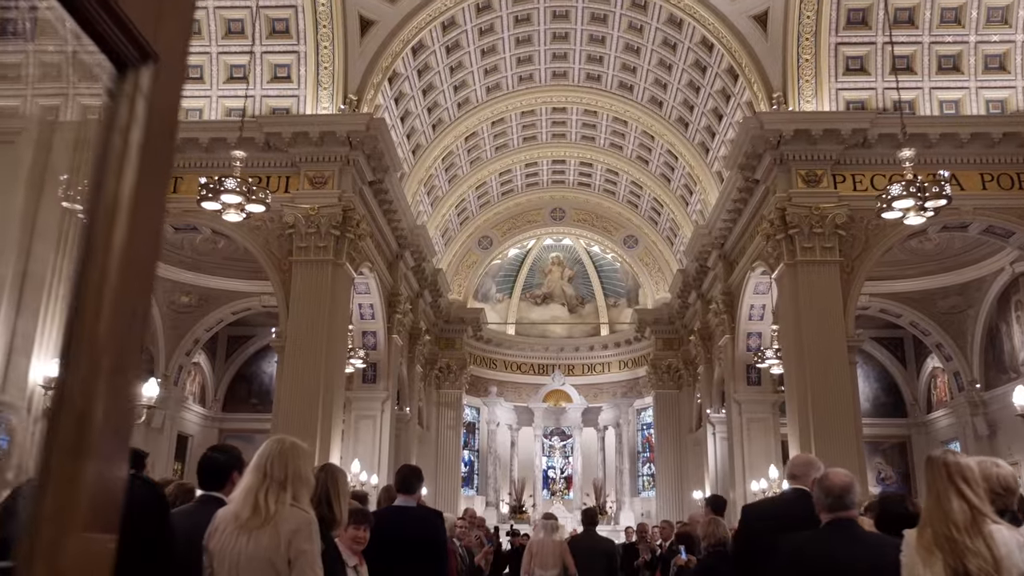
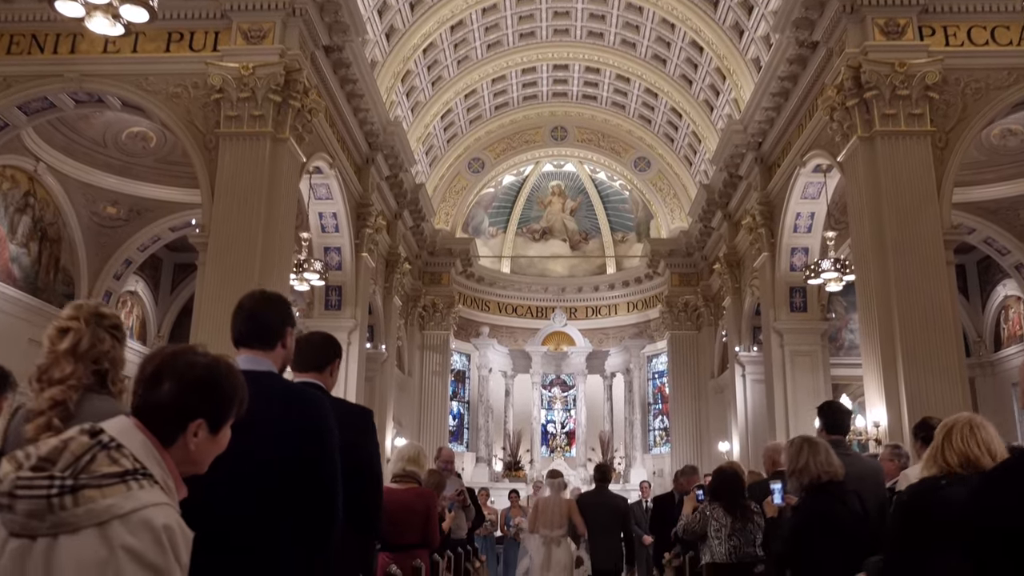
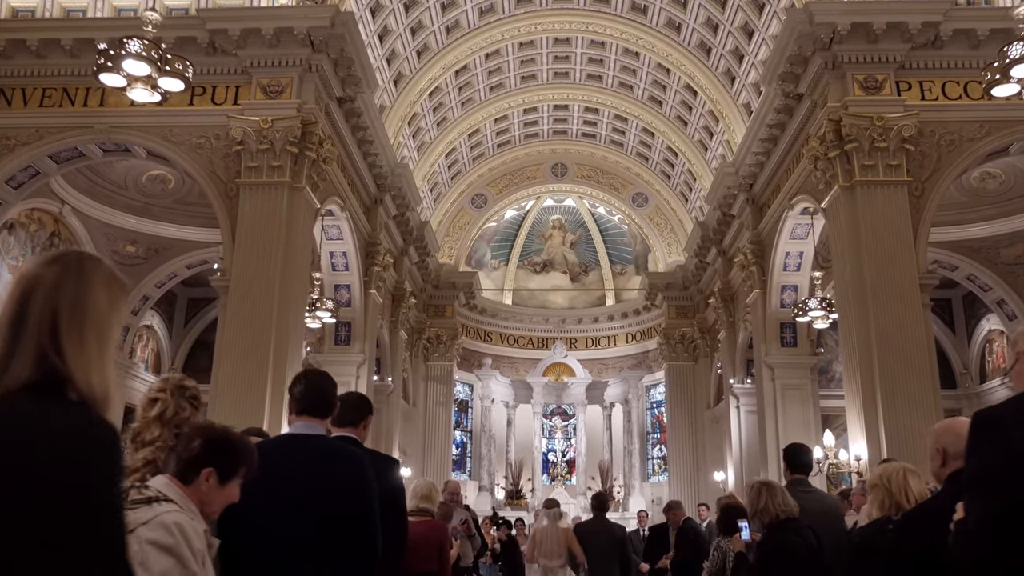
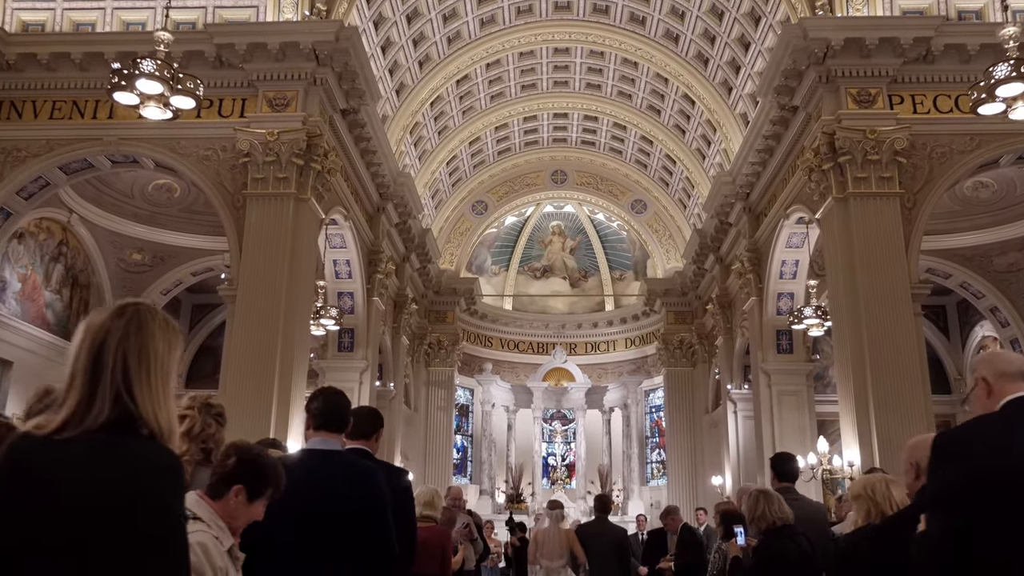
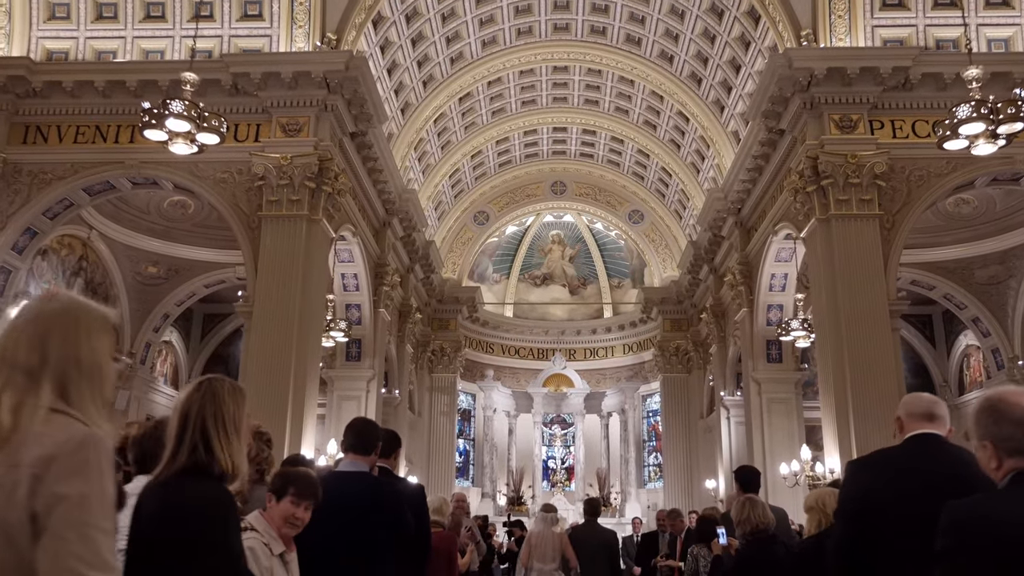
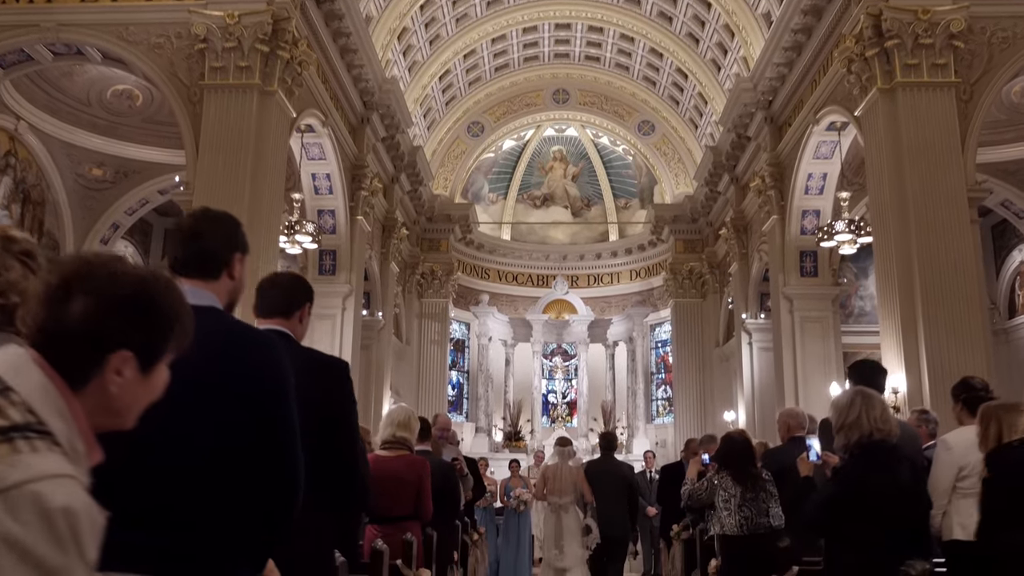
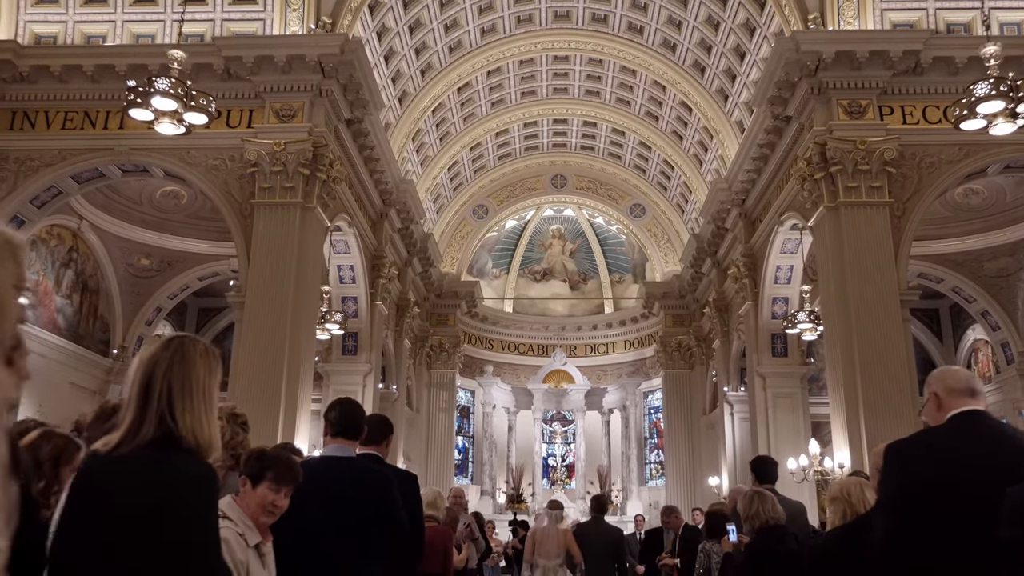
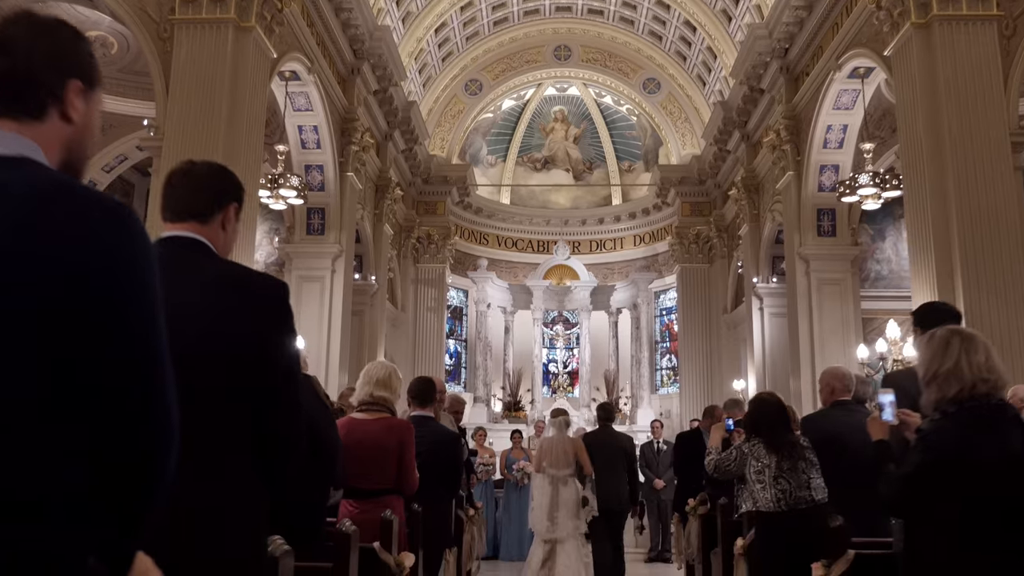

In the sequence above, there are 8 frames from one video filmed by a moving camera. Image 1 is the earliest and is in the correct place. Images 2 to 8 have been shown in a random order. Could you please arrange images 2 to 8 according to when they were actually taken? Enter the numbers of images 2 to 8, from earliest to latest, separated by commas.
5, 7, 4, 3, 2, 6, 8
